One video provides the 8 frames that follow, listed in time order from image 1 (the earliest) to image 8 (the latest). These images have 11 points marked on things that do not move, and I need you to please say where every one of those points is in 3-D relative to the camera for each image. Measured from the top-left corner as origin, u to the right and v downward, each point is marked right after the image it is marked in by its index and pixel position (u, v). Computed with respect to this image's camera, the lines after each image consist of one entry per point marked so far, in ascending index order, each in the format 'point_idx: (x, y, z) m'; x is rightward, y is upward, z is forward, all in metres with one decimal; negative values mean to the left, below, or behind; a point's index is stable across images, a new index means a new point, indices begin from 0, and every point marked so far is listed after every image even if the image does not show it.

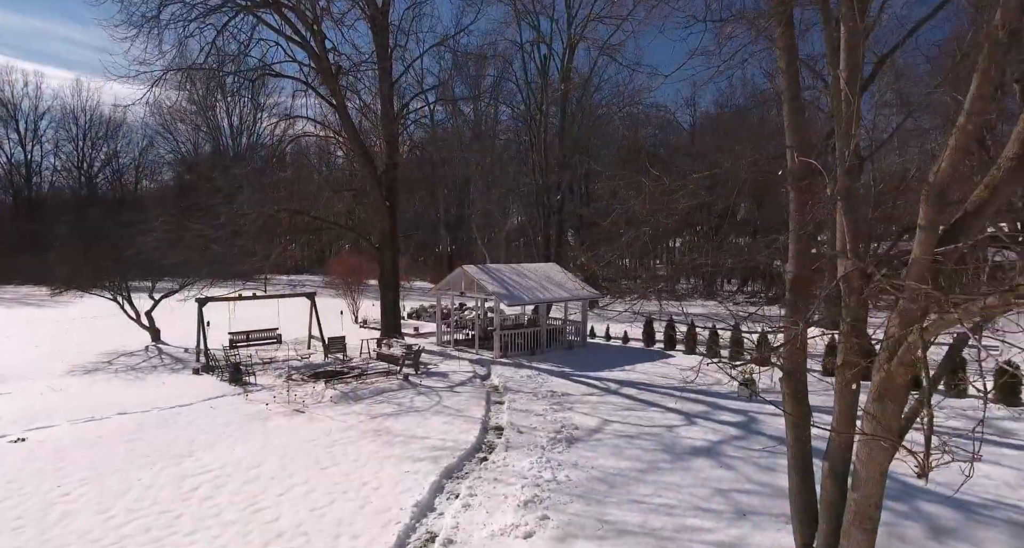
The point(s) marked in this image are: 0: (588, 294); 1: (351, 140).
0: (+2.5, -0.6, +19.7) m
1: (-5.3, +4.5, +19.7) m
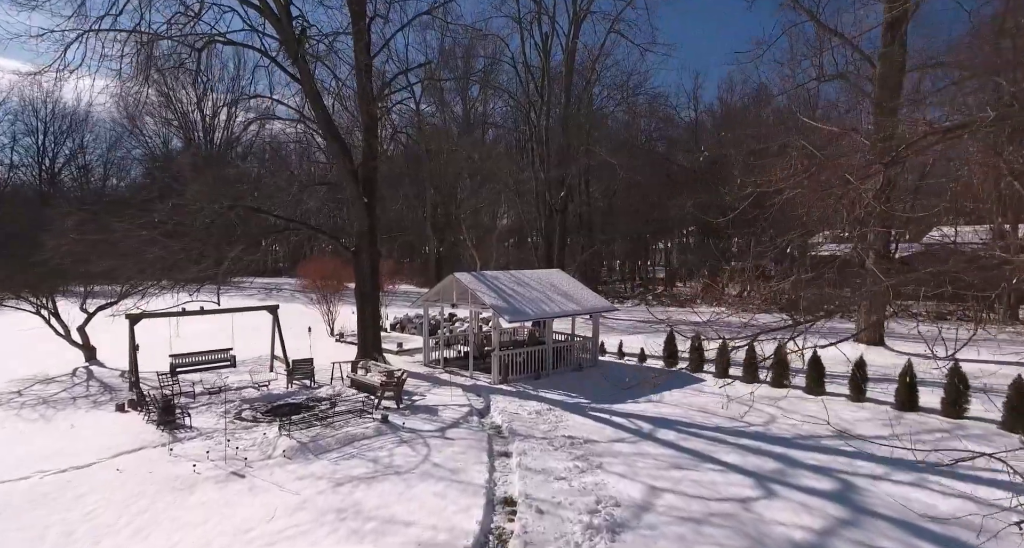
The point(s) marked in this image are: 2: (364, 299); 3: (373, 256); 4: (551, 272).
0: (+2.5, -0.9, +16.8) m
1: (-5.3, +4.3, +16.7) m
2: (-4.4, -0.7, +17.6) m
3: (-4.2, +0.5, +17.6) m
4: (+1.2, +0.1, +18.5) m
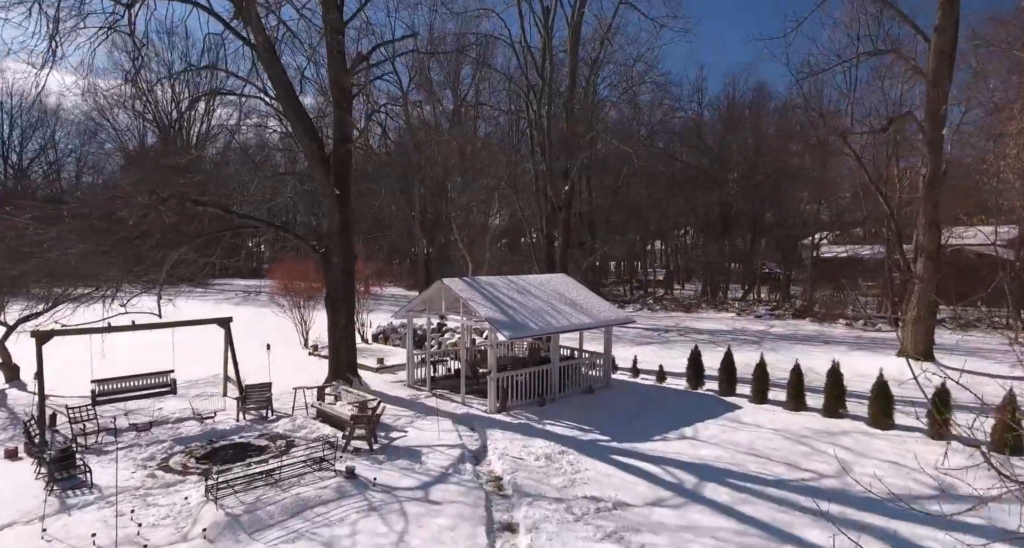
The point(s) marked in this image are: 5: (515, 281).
0: (+2.4, -1.0, +14.3) m
1: (-5.3, +4.1, +14.0) m
2: (-4.5, -0.9, +14.9) m
3: (-4.2, +0.4, +14.9) m
4: (+1.1, 0.0, +15.9) m
5: (0.0, -0.2, +15.0) m
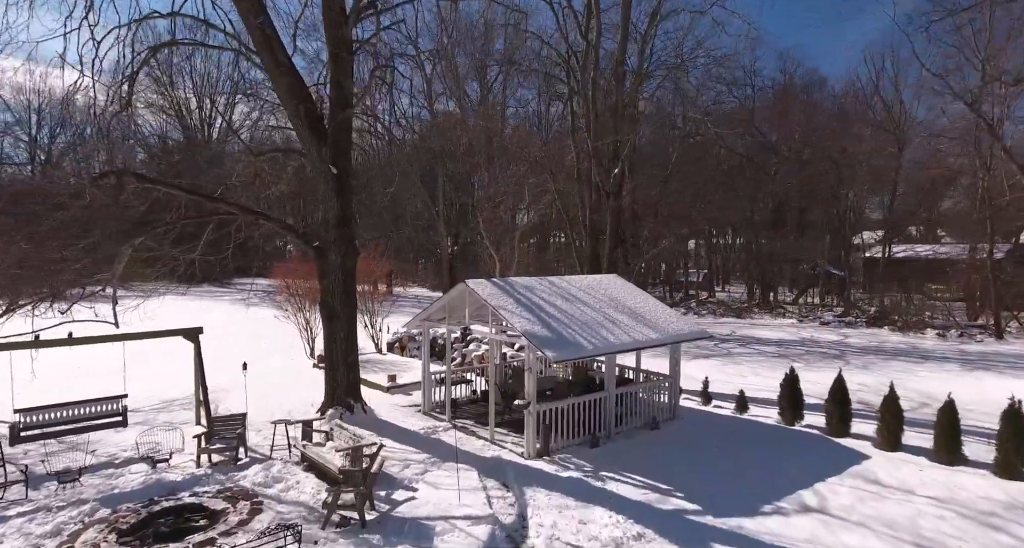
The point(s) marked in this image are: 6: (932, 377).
0: (+3.2, -1.0, +11.1) m
1: (-4.5, +4.1, +11.1) m
2: (-3.6, -0.9, +12.0) m
3: (-3.4, +0.4, +12.0) m
4: (+2.0, -0.1, +12.7) m
5: (+0.9, -0.2, +11.8) m
6: (+10.0, -2.5, +14.2) m
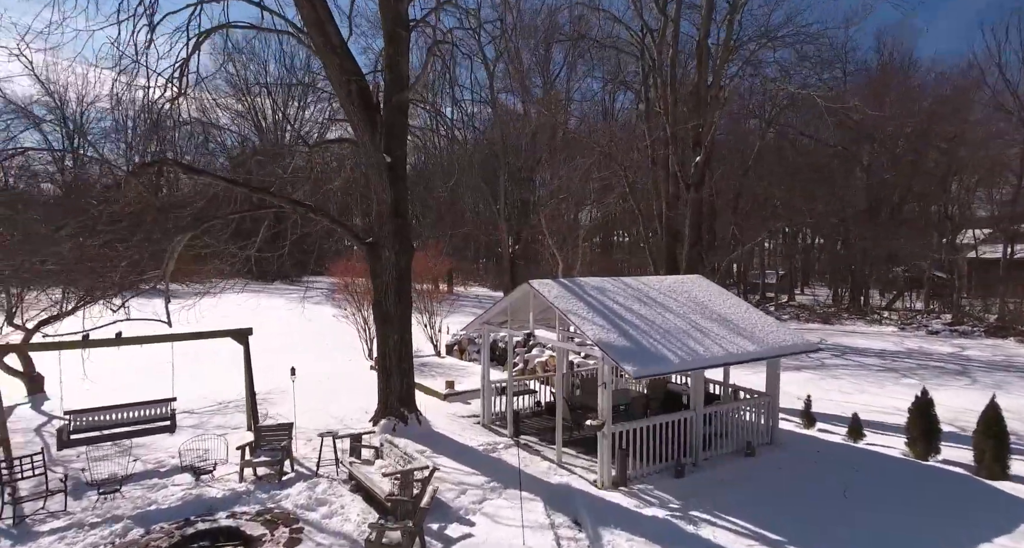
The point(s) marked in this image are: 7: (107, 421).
0: (+4.4, -1.1, +9.4) m
1: (-3.3, +4.2, +10.2) m
2: (-2.3, -0.8, +11.0) m
3: (-2.1, +0.4, +11.0) m
4: (+3.3, -0.1, +11.2) m
5: (+2.1, -0.2, +10.4) m
6: (+11.5, -2.5, +11.8) m
7: (-7.5, -2.7, +11.1) m
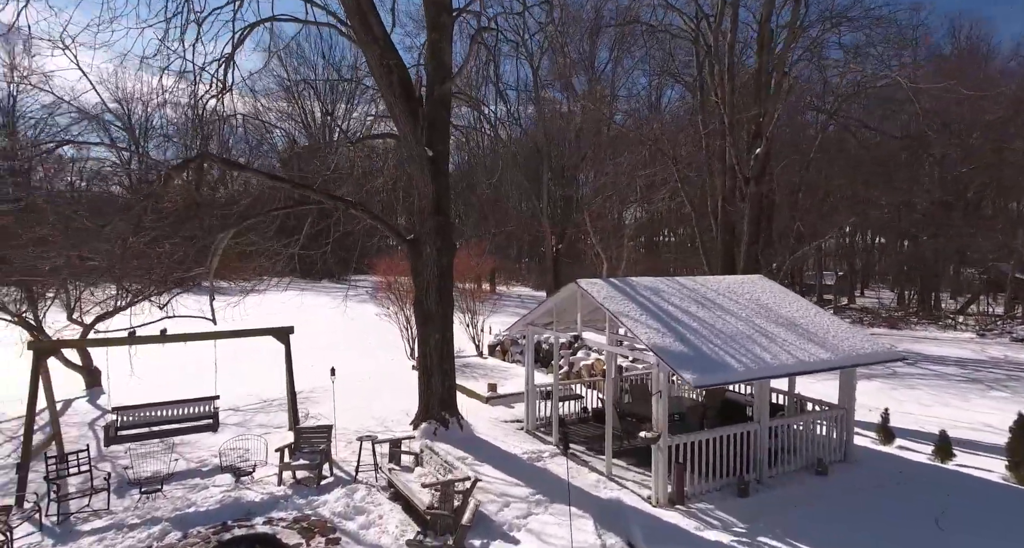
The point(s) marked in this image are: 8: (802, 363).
0: (+5.1, -1.1, +8.6) m
1: (-2.5, +4.2, +9.9) m
2: (-1.5, -0.8, +10.6) m
3: (-1.3, +0.4, +10.6) m
4: (+4.1, -0.1, +10.4) m
5: (+2.9, -0.2, +9.7) m
6: (+12.3, -2.6, +10.5) m
7: (-6.7, -2.7, +11.1) m
8: (+3.7, -1.2, +7.7) m
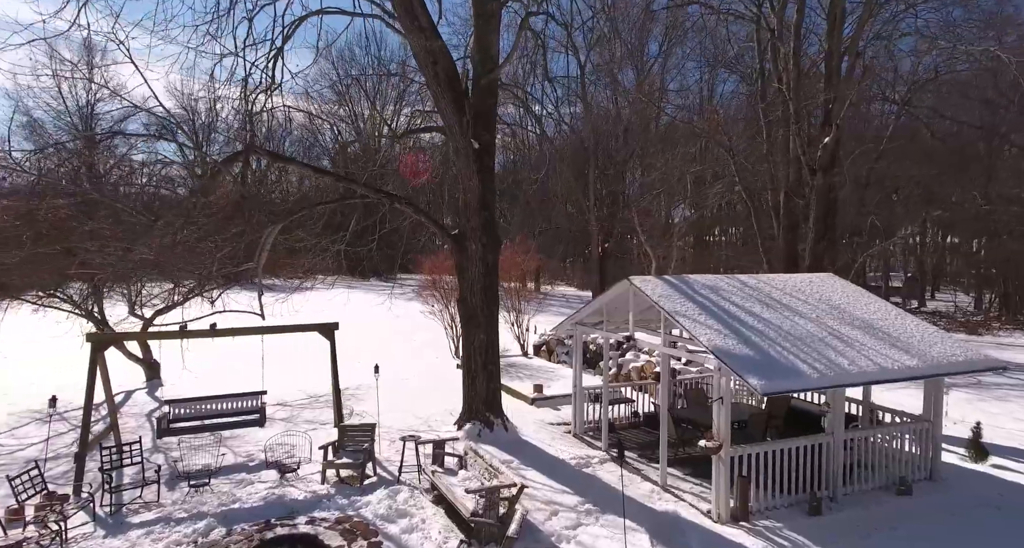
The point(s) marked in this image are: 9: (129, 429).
0: (+5.7, -1.1, +7.8) m
1: (-1.7, +4.3, +9.7) m
2: (-0.7, -0.8, +10.3) m
3: (-0.4, +0.5, +10.3) m
4: (+4.9, -0.1, +9.7) m
5: (+3.6, -0.1, +9.1) m
6: (+13.1, -2.6, +9.1) m
7: (-5.8, -2.6, +11.2) m
8: (+4.3, -1.1, +7.0) m
9: (-7.9, -3.2, +12.3) m
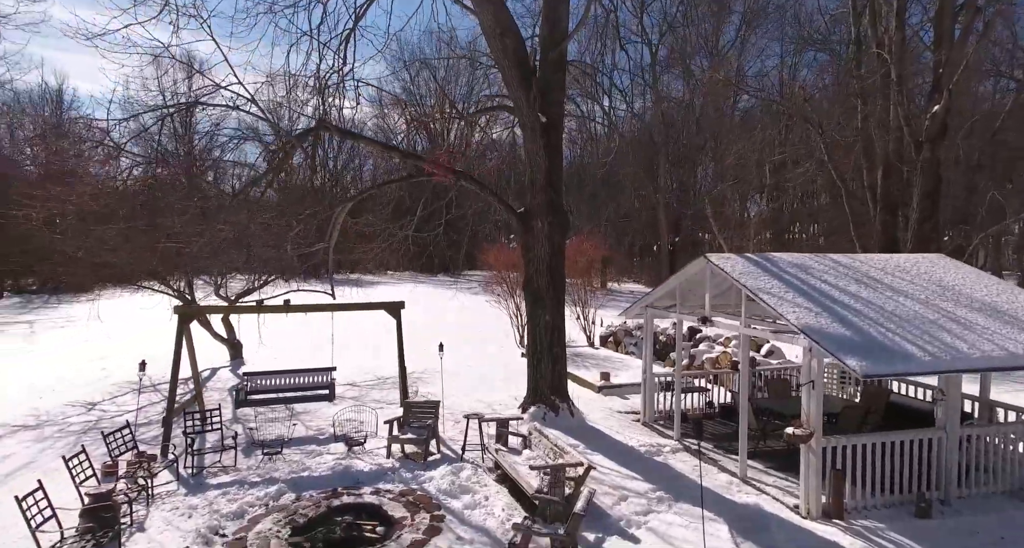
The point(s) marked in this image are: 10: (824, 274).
0: (+6.6, -0.8, +6.8) m
1: (-0.5, +4.7, +9.5) m
2: (+0.5, -0.4, +10.0) m
3: (+0.8, +0.9, +9.9) m
4: (+6.0, +0.2, +8.7) m
5: (+4.6, +0.2, +8.3) m
6: (+14.0, -2.5, +7.3) m
7: (-4.6, -2.1, +11.5) m
8: (+5.1, -0.9, +6.1) m
9: (-6.6, -2.7, +12.8) m
10: (+4.2, 0.0, +7.9) m
